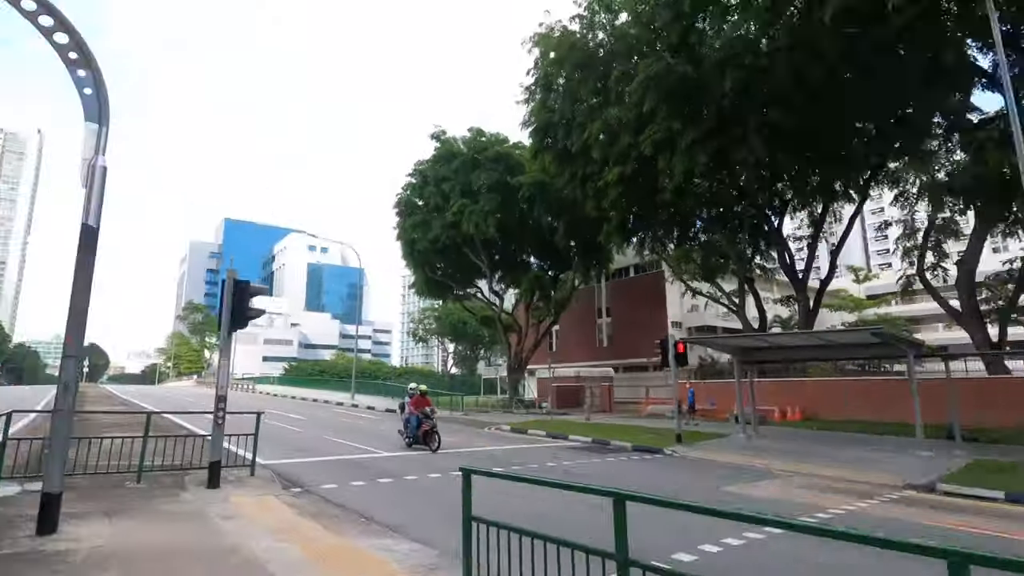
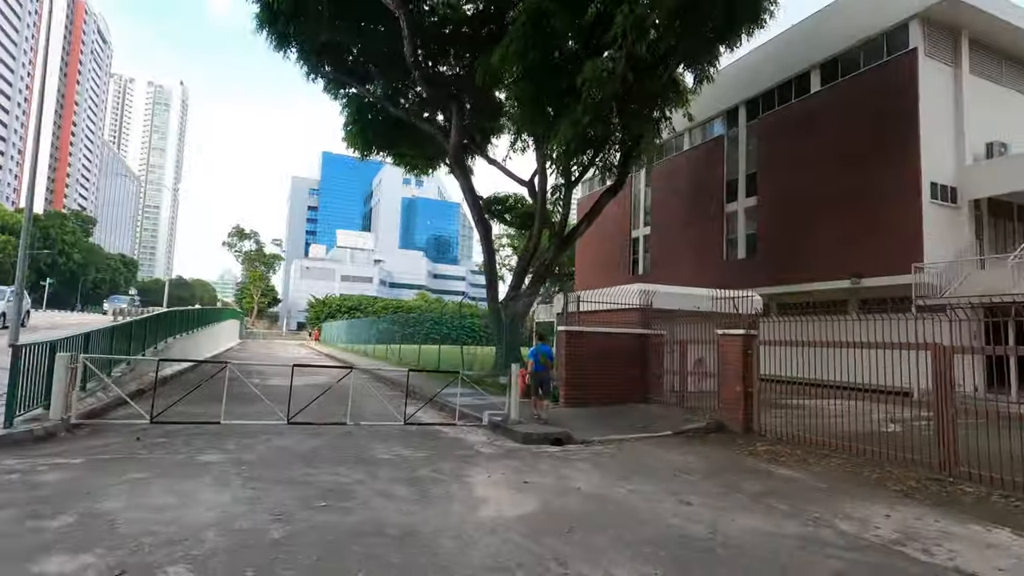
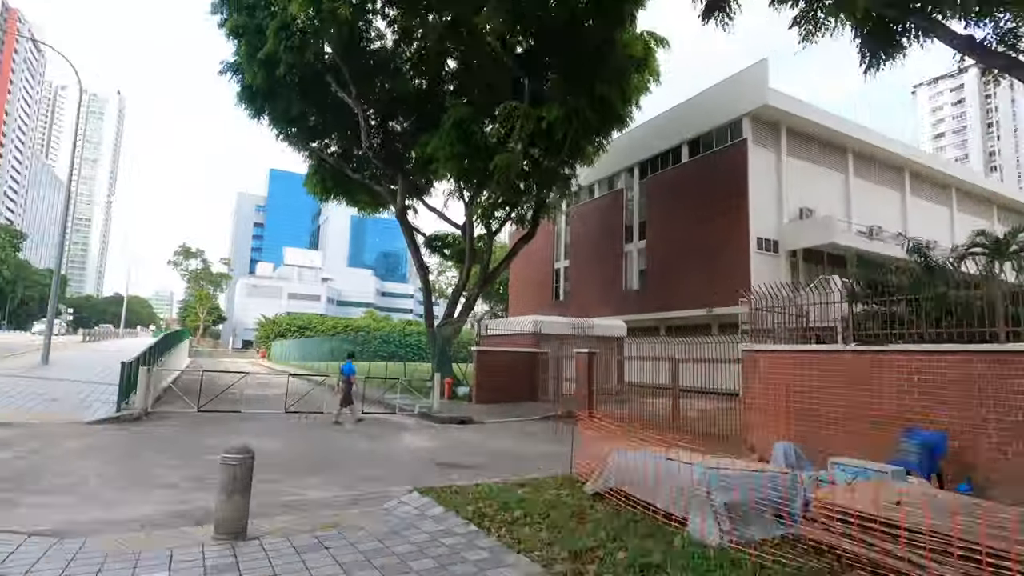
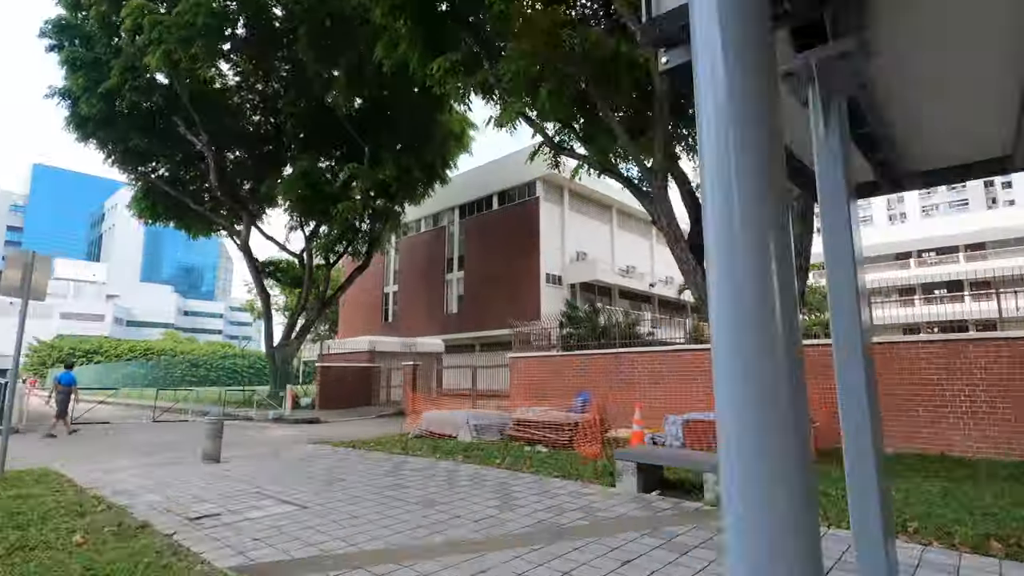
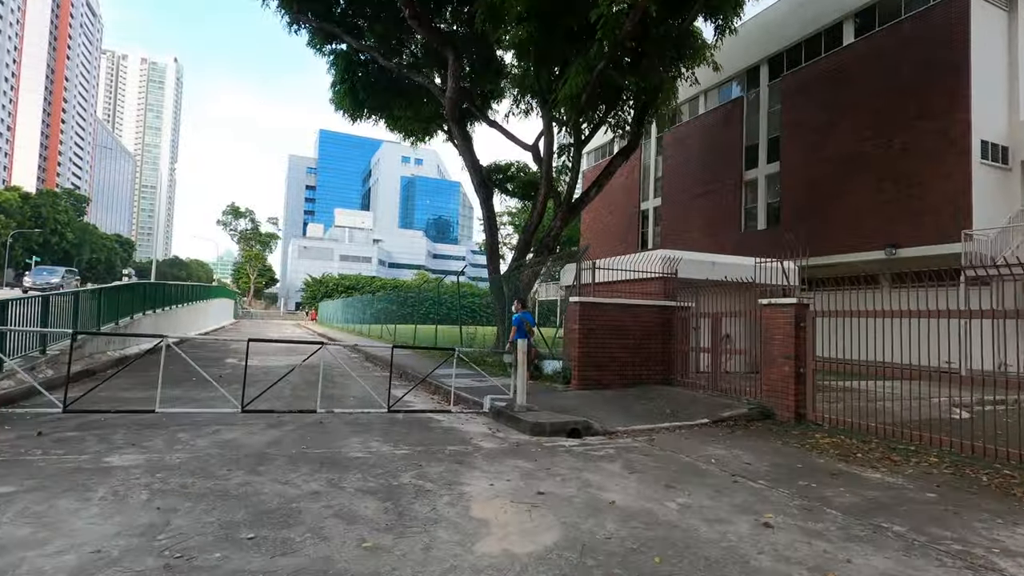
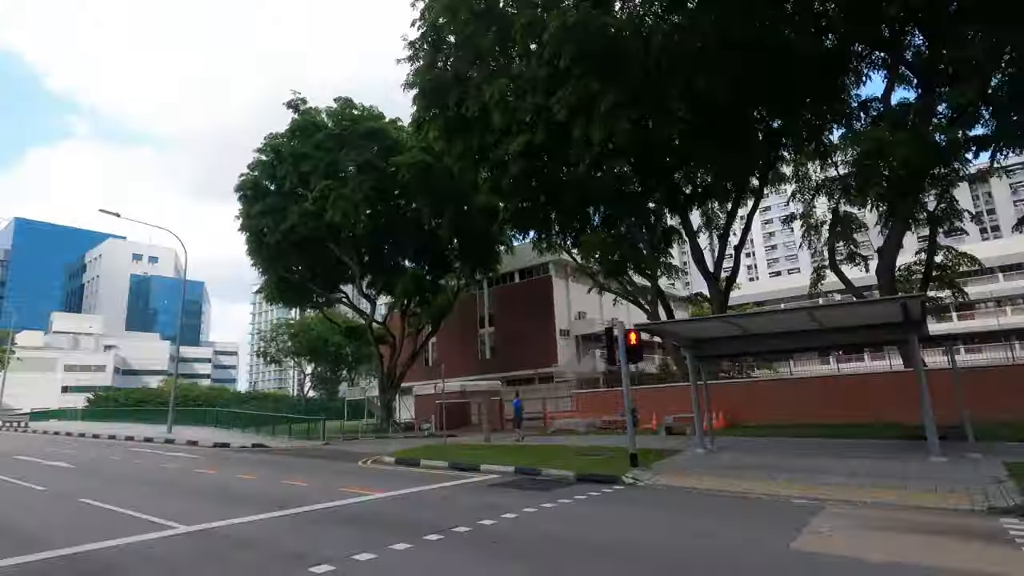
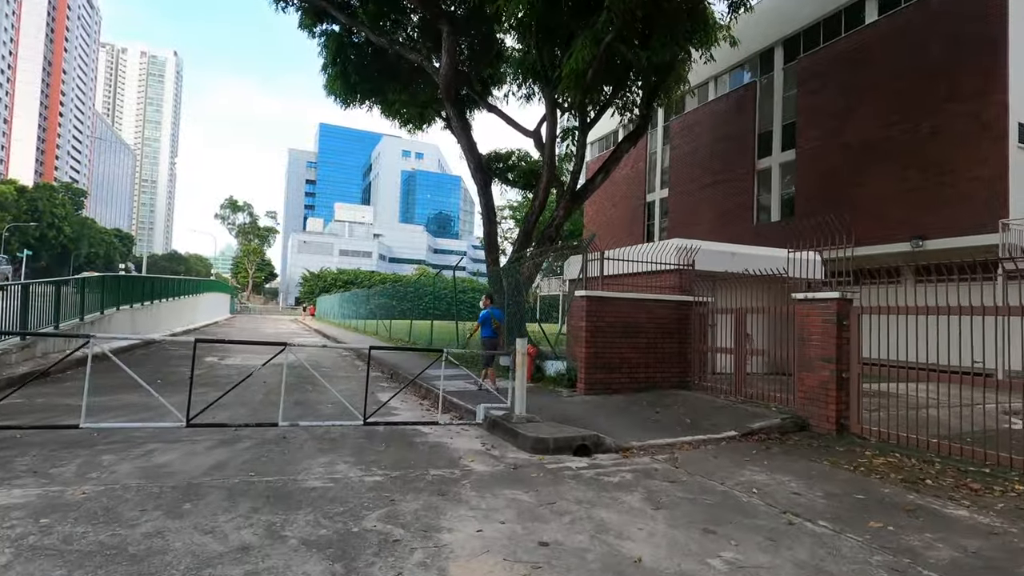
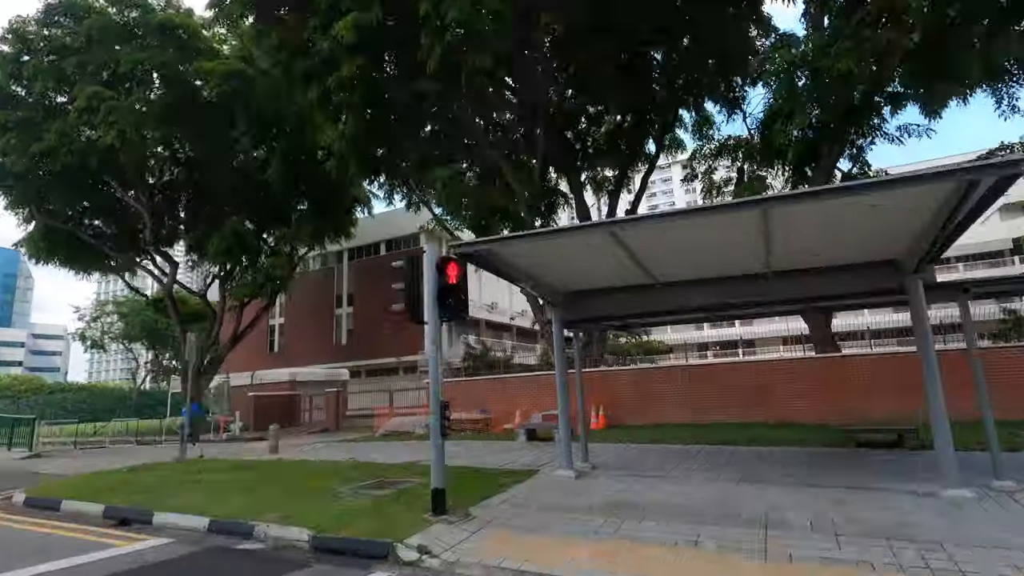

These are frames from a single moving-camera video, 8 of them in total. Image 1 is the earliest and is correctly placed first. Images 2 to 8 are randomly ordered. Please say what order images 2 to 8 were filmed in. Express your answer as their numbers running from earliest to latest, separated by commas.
6, 8, 4, 3, 2, 5, 7
